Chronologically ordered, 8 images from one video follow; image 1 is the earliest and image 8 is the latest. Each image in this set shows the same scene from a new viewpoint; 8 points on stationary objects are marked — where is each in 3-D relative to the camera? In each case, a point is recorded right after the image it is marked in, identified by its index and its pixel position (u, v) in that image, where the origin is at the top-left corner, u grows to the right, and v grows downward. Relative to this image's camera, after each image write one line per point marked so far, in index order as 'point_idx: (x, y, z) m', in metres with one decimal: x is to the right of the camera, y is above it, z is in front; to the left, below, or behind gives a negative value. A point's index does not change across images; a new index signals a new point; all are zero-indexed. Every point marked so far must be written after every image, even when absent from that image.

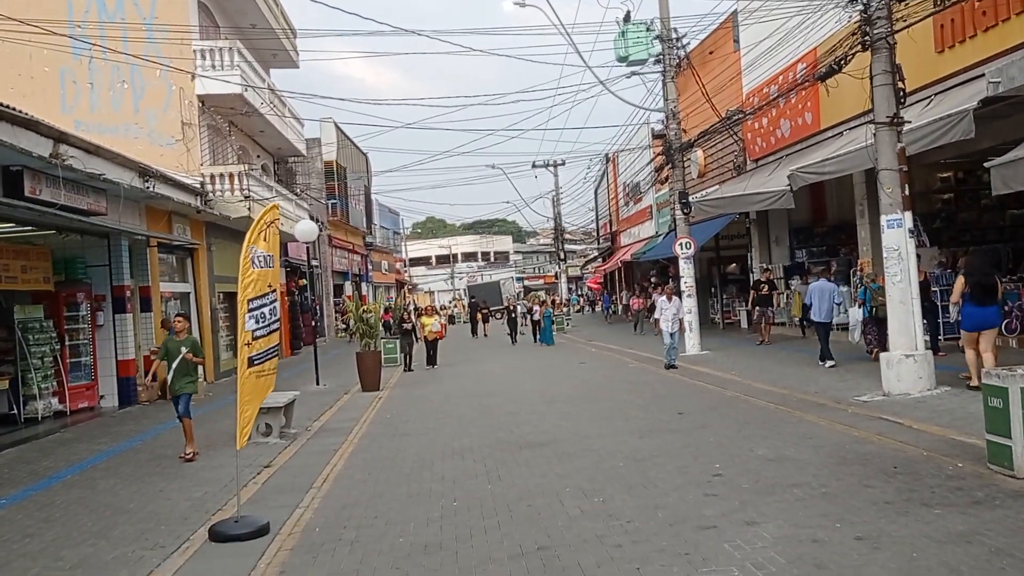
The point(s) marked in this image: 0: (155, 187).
0: (-7.0, +2.0, +18.0) m
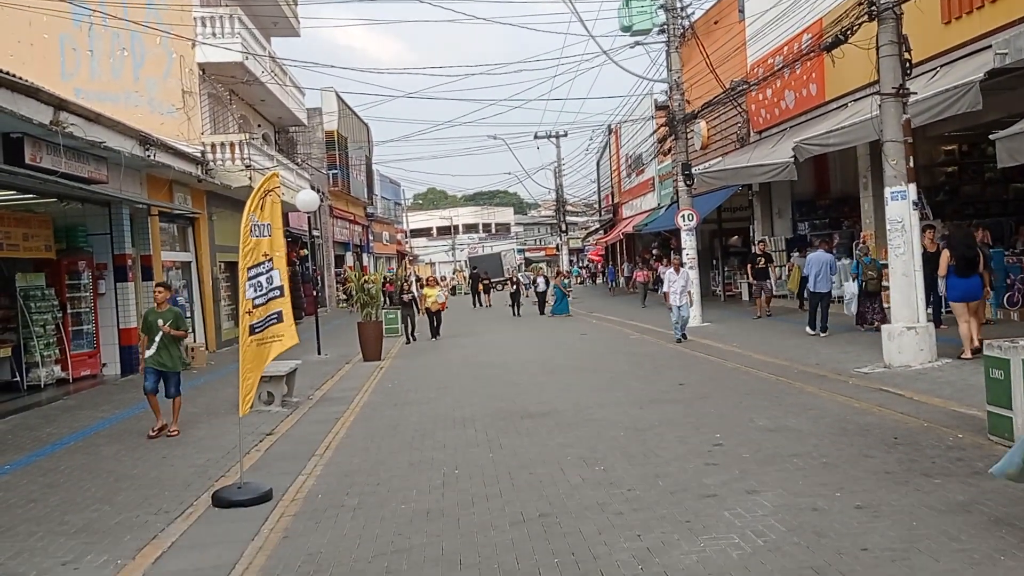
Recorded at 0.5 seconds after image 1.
0: (-6.9, +2.6, +17.9) m
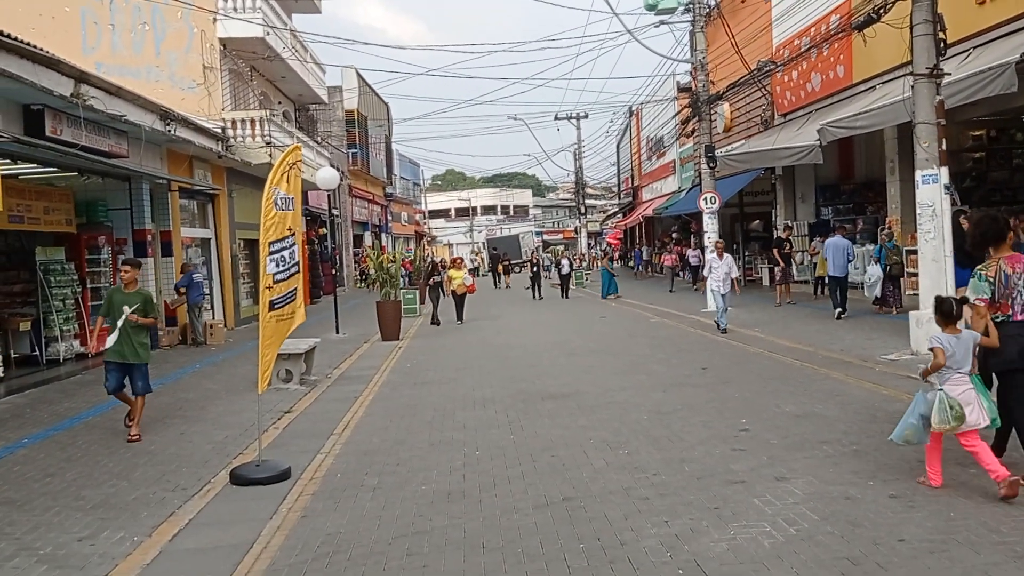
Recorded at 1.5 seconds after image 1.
0: (-6.5, +3.0, +17.8) m
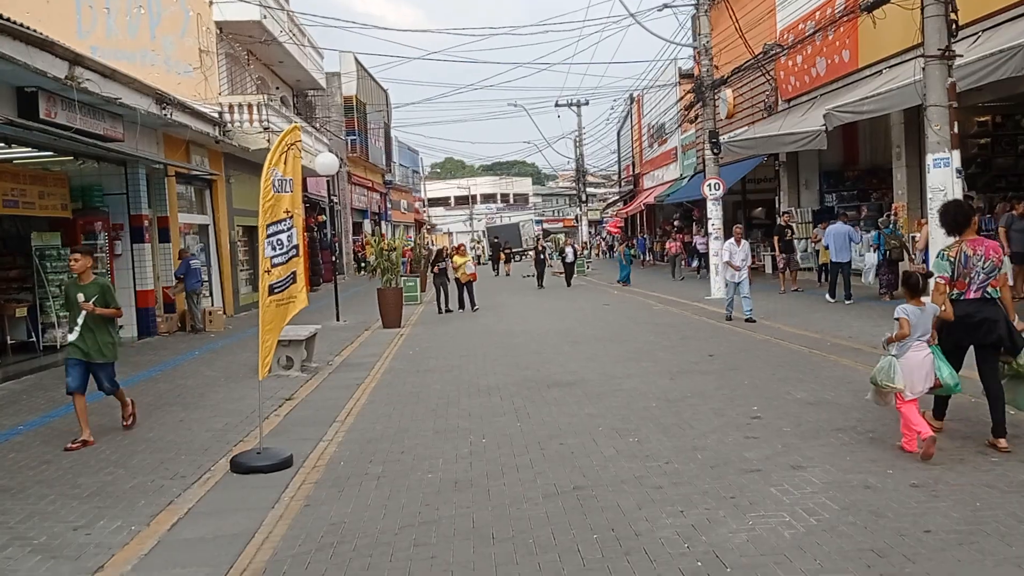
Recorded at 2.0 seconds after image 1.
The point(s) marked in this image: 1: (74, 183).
0: (-6.4, +3.3, +17.6) m
1: (-7.9, +1.9, +16.7) m
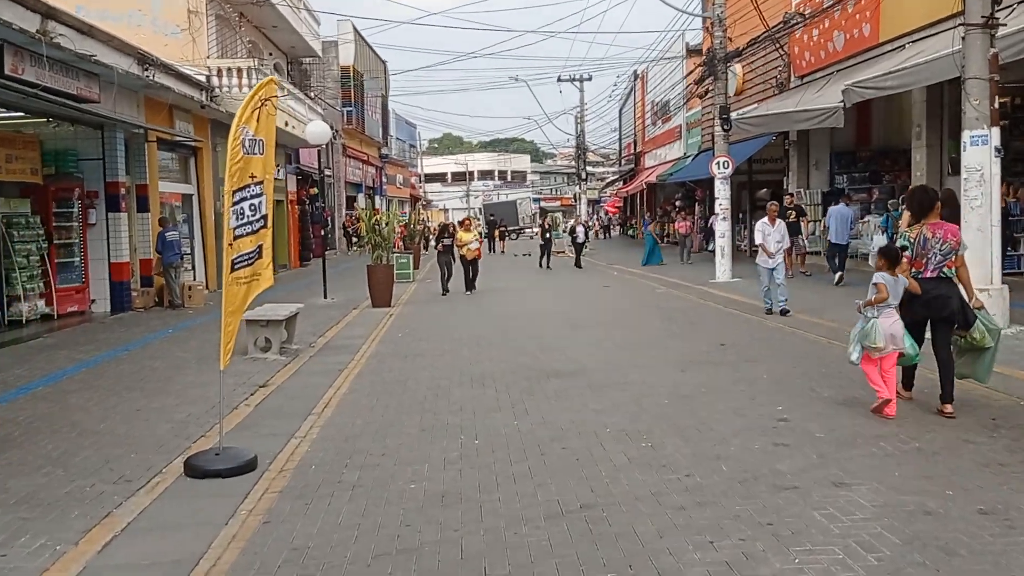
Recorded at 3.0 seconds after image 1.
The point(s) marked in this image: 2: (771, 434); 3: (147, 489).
0: (-6.4, +3.8, +16.5) m
1: (-7.9, +2.4, +15.6) m
2: (+1.9, -1.1, +6.7) m
3: (-2.4, -1.3, +6.0) m
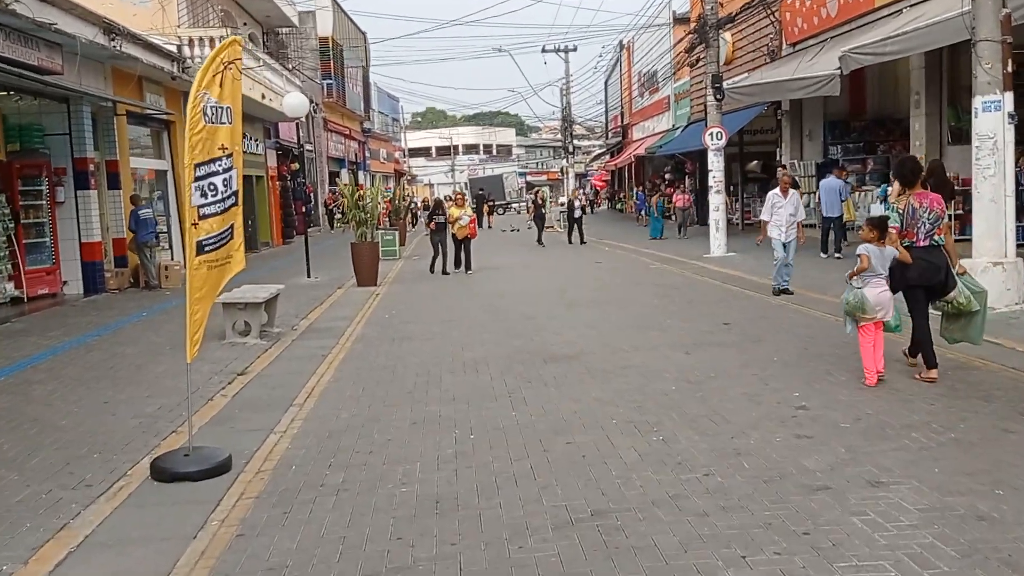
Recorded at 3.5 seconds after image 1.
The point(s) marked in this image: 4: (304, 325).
0: (-6.6, +4.1, +15.7) m
1: (-8.1, +2.7, +14.9) m
2: (+1.9, -0.9, +6.2) m
3: (-2.4, -1.2, +5.4) m
4: (-2.7, -0.5, +12.1) m
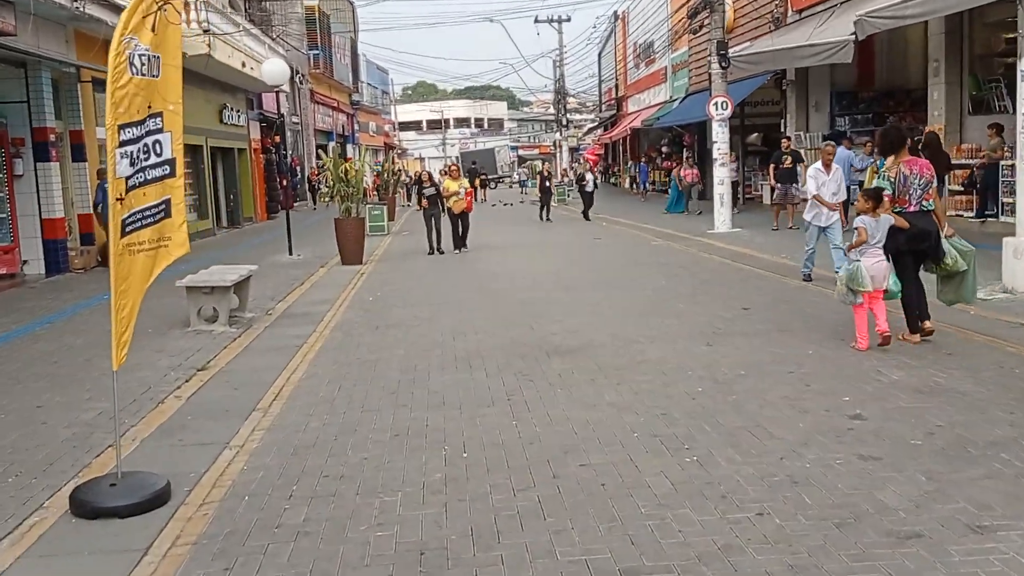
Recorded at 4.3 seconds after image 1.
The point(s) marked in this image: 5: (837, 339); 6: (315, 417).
0: (-6.7, +4.4, +14.5) m
1: (-8.2, +3.0, +13.6) m
2: (+1.9, -0.9, +5.1) m
3: (-2.3, -1.2, +4.3) m
4: (-2.8, -0.3, +10.9) m
5: (+2.9, -0.4, +8.1) m
6: (-1.3, -0.9, +6.2) m
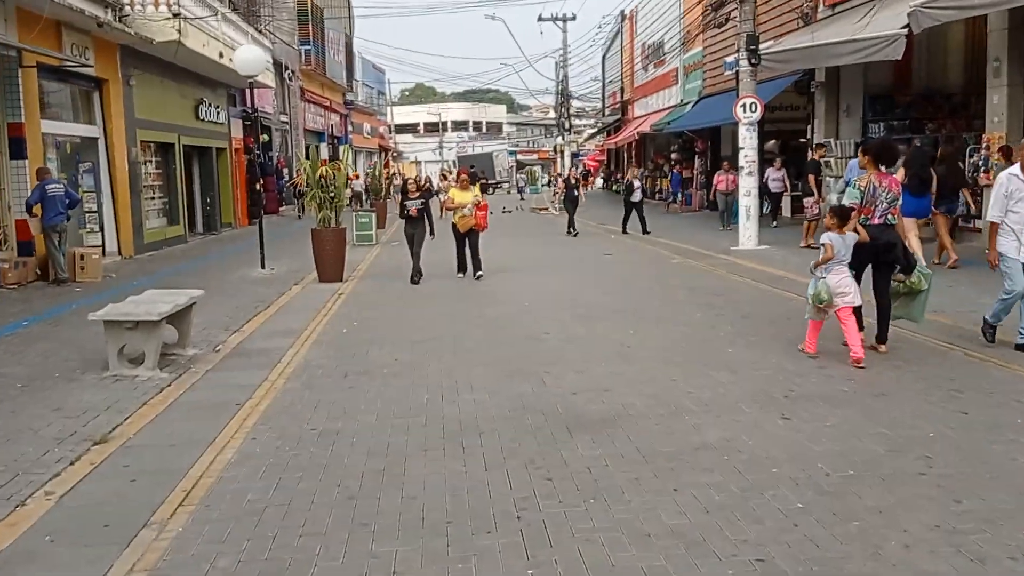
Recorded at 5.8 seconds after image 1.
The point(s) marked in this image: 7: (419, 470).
0: (-6.6, +4.2, +12.4) m
1: (-8.1, +2.7, +11.6) m
2: (+1.9, -1.2, +3.1) m
3: (-2.3, -1.4, +2.2) m
4: (-2.7, -0.5, +8.9) m
5: (+2.9, -0.8, +6.0) m
6: (-1.3, -1.1, +4.1) m
7: (-0.5, -1.0, +5.0) m
